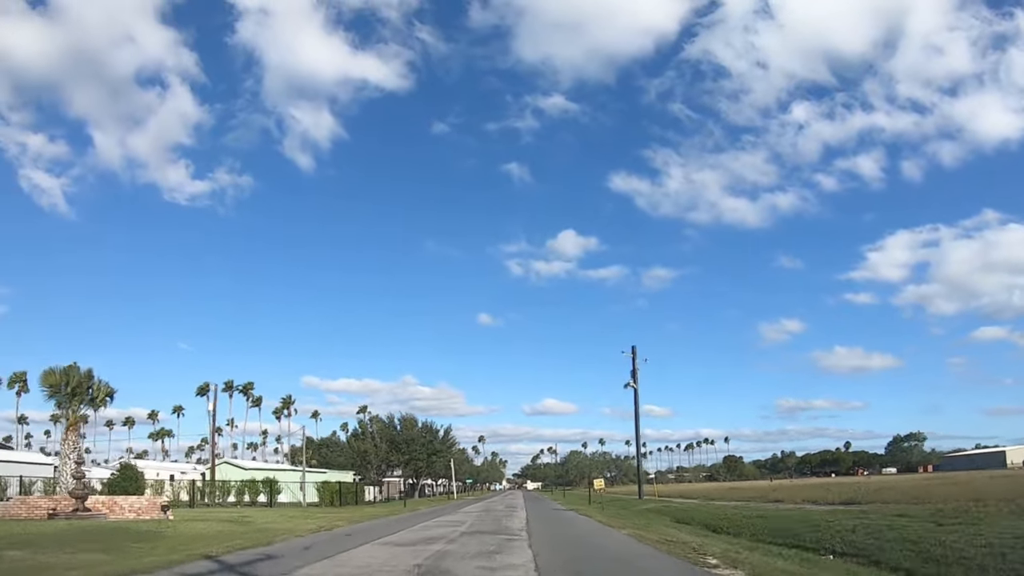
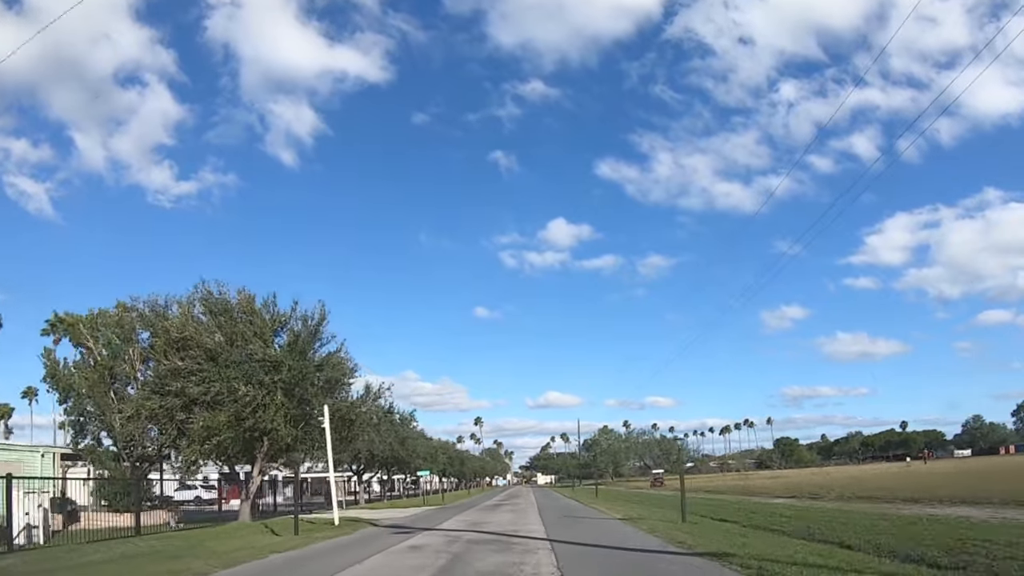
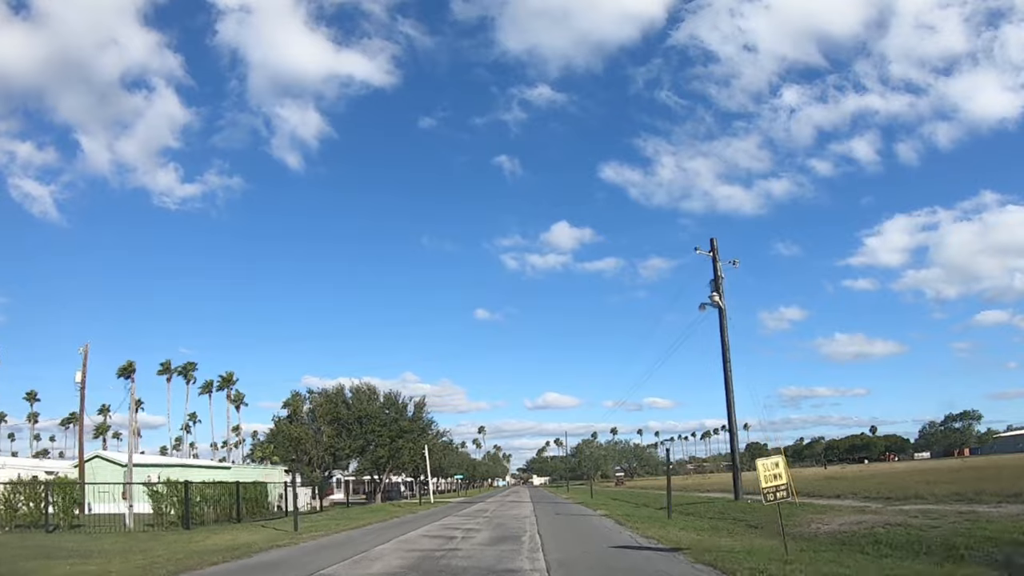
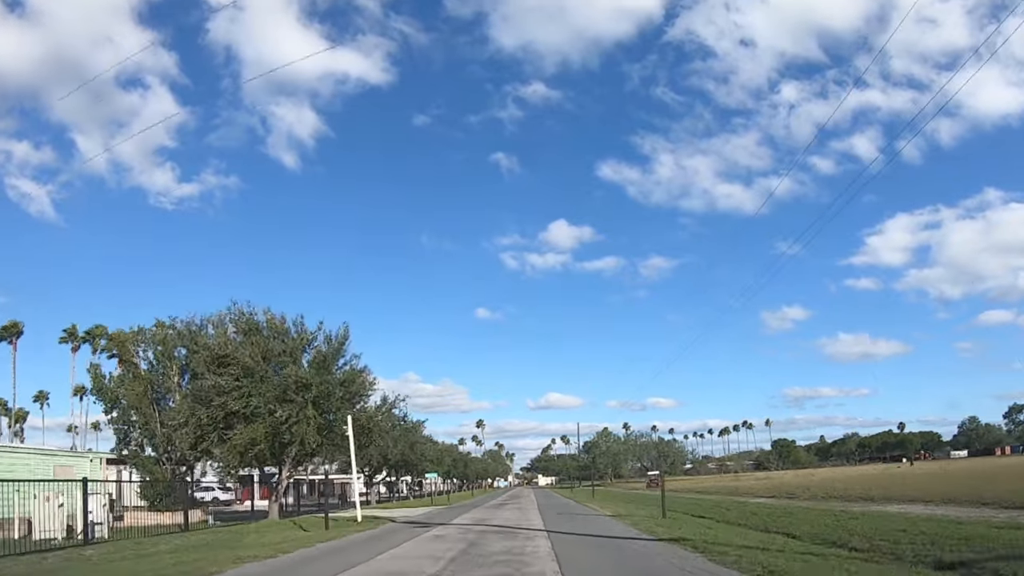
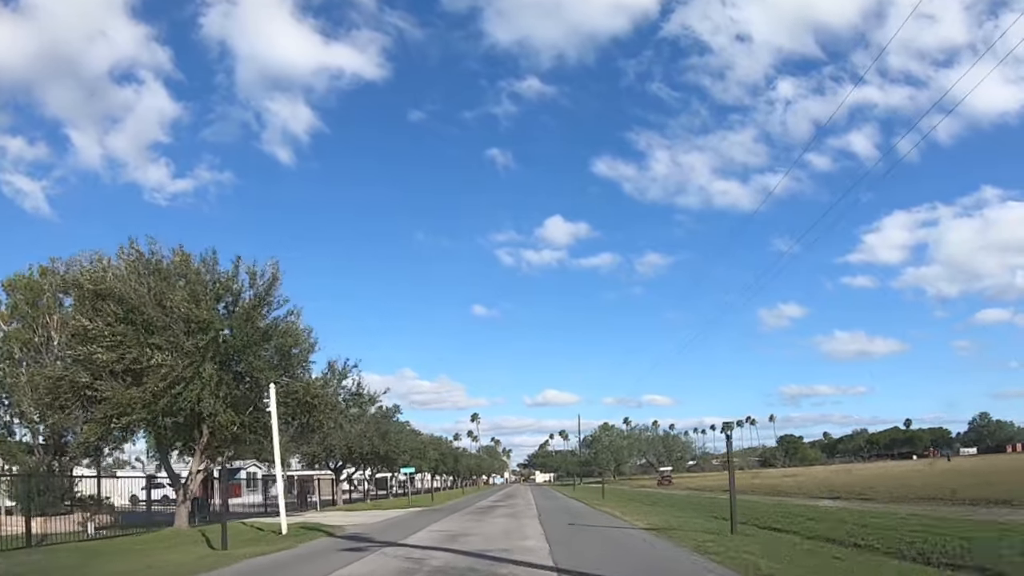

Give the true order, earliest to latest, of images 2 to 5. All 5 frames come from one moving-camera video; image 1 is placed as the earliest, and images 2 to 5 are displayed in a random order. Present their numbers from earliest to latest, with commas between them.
3, 4, 2, 5
